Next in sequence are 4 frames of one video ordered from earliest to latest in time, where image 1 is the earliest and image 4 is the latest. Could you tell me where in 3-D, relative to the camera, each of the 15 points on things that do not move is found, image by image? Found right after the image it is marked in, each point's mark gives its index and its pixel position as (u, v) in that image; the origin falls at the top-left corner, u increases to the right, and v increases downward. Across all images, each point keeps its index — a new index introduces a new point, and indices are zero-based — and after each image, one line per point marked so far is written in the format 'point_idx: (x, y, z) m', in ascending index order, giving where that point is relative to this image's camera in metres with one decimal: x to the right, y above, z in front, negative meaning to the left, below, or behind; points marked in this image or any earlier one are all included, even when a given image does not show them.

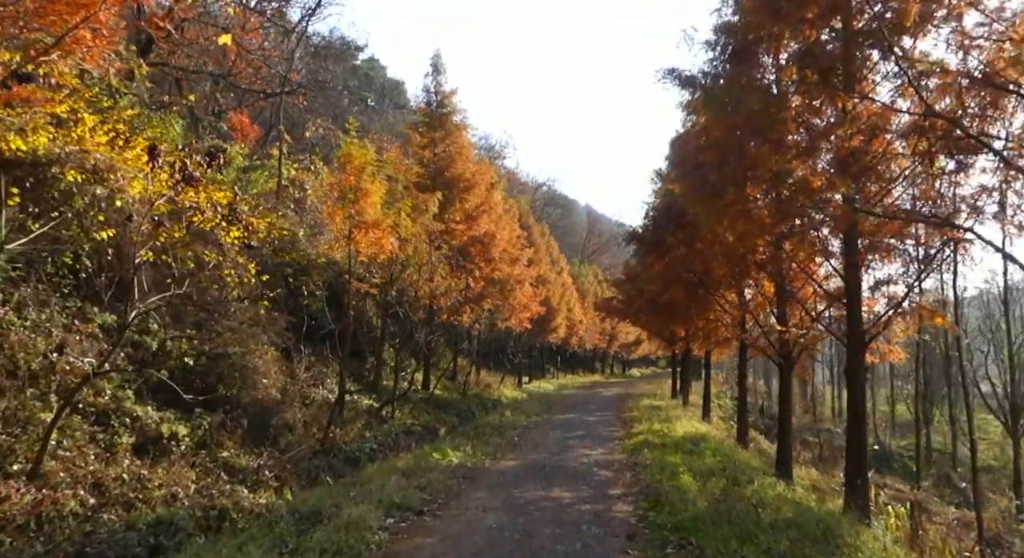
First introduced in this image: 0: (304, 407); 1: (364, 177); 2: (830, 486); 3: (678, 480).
0: (-3.9, -2.4, +15.6) m
1: (-2.9, +2.0, +16.6) m
2: (+6.8, -4.4, +17.8) m
3: (+2.3, -2.8, +11.7) m
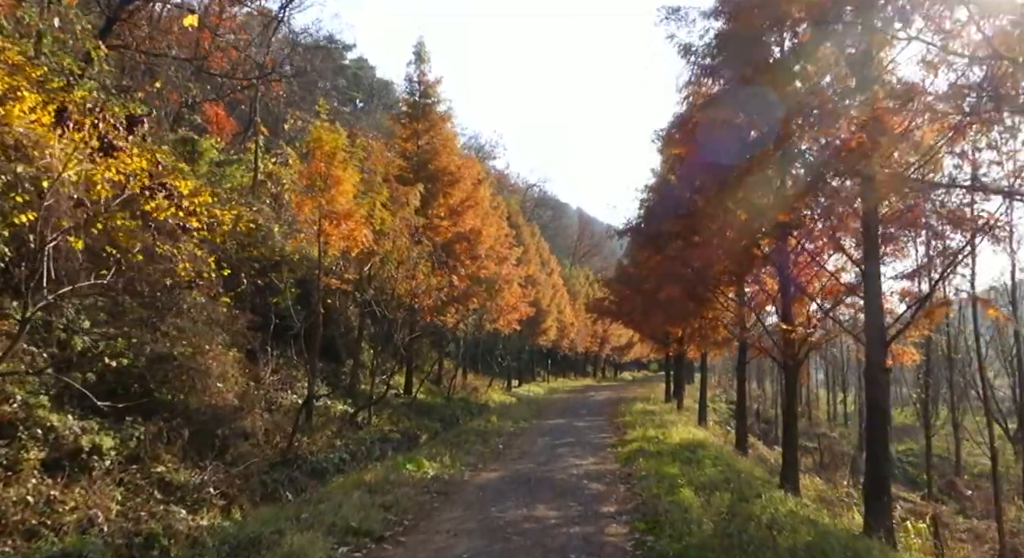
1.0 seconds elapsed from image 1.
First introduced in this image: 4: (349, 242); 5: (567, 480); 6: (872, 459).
0: (-4.2, -2.3, +14.3) m
1: (-3.2, +2.1, +15.4) m
2: (+6.5, -4.3, +16.6) m
3: (+2.1, -2.7, +10.5) m
4: (-3.1, +0.7, +15.9) m
5: (+0.8, -3.0, +12.5) m
6: (+4.5, -2.3, +10.5) m
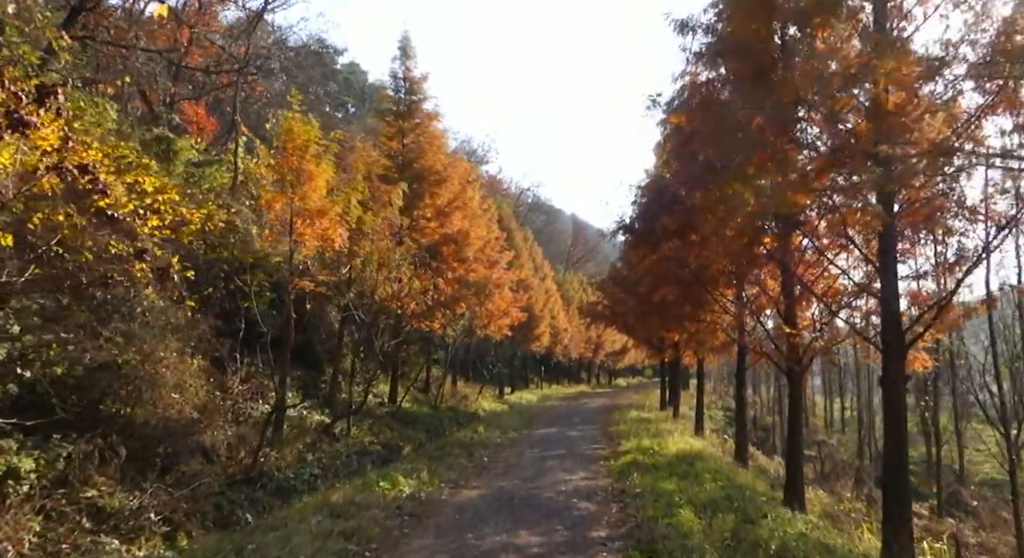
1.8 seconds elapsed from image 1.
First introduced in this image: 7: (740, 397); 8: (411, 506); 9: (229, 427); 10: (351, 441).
0: (-4.4, -2.3, +13.3) m
1: (-3.5, +2.1, +14.4) m
2: (+6.2, -4.4, +15.6) m
3: (+1.9, -2.7, +9.5) m
4: (-3.4, +0.7, +14.9) m
5: (+0.6, -3.0, +11.5) m
6: (+4.3, -2.2, +9.5) m
7: (+5.4, -2.8, +19.9) m
8: (-1.2, -2.8, +10.2) m
9: (-4.4, -2.3, +13.1) m
10: (-3.2, -3.2, +16.6) m
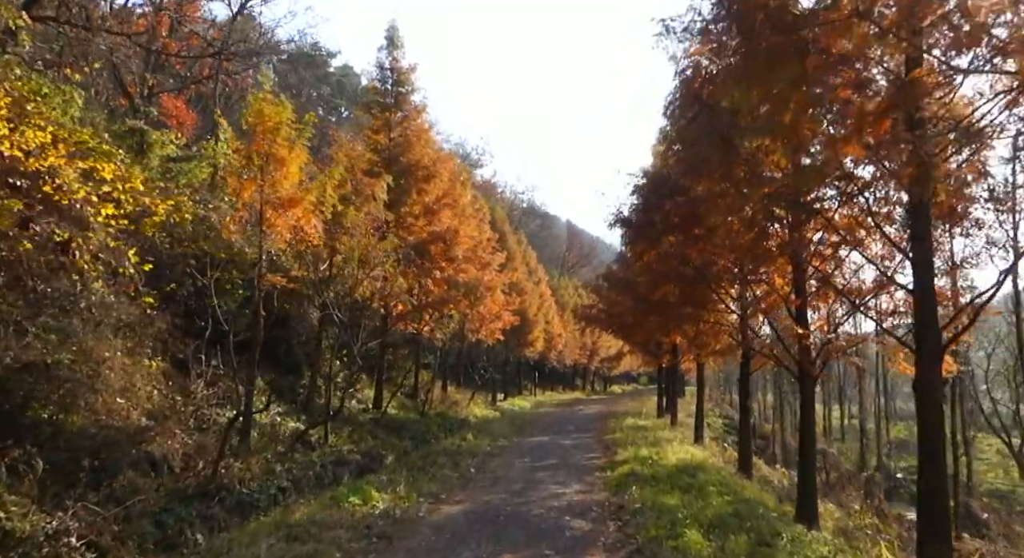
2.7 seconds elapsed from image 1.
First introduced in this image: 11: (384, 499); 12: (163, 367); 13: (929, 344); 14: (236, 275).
0: (-4.6, -2.2, +12.1) m
1: (-3.7, +2.2, +13.2) m
2: (+6.0, -4.3, +14.5) m
3: (+1.7, -2.6, +8.4) m
4: (-3.5, +0.7, +13.7) m
5: (+0.4, -2.9, +10.3) m
6: (+4.1, -2.1, +8.4) m
7: (+5.2, -2.8, +18.7) m
8: (-1.4, -2.7, +9.0) m
9: (-4.6, -2.2, +11.9) m
10: (-3.4, -3.1, +15.4) m
11: (-1.6, -2.8, +10.6) m
12: (-5.3, -1.4, +12.8) m
13: (+4.2, -0.6, +8.5) m
14: (-4.8, +0.1, +14.4) m
